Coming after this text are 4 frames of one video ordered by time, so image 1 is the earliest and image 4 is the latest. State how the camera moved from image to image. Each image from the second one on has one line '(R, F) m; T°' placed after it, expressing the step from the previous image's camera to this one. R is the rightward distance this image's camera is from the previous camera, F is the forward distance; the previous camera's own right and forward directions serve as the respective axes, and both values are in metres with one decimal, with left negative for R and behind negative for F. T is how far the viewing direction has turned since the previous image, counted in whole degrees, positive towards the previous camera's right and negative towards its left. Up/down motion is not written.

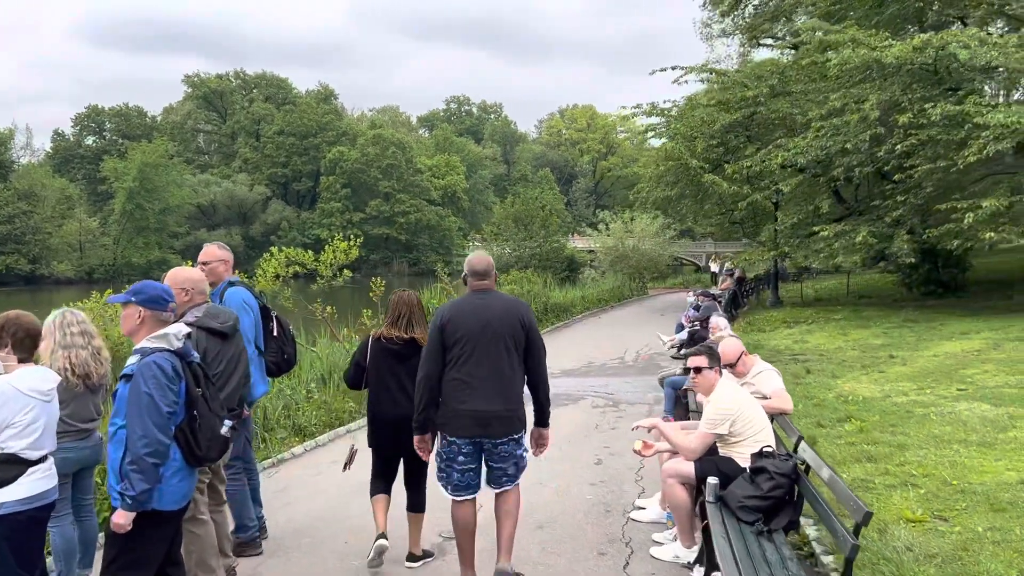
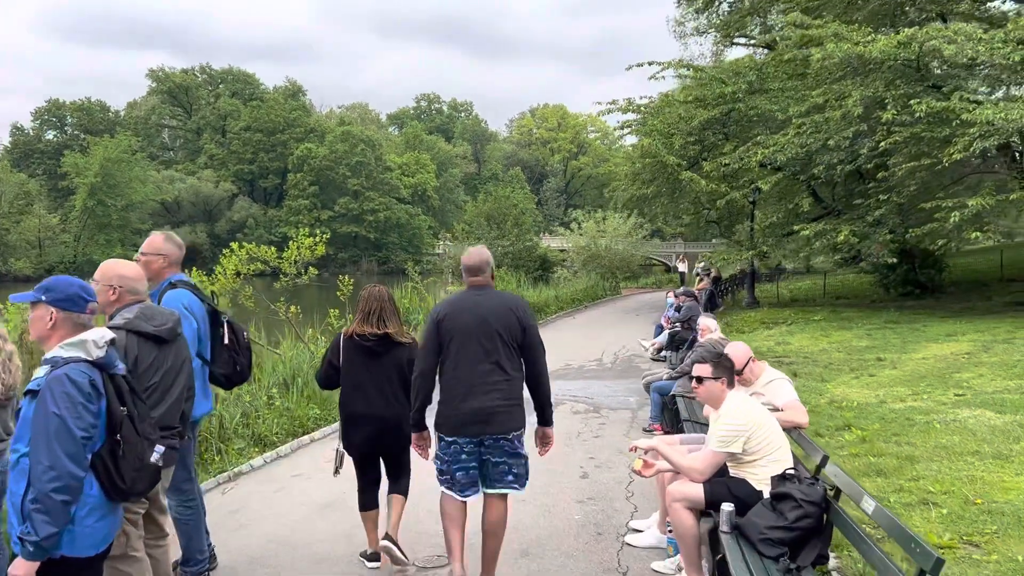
(-0.1, +0.5) m; +2°
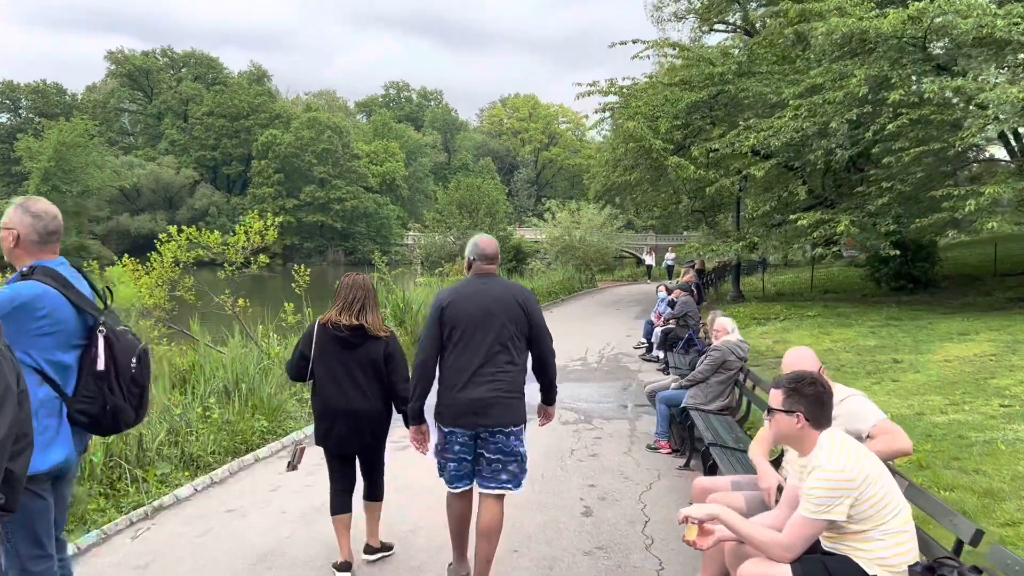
(-0.1, +1.2) m; +2°
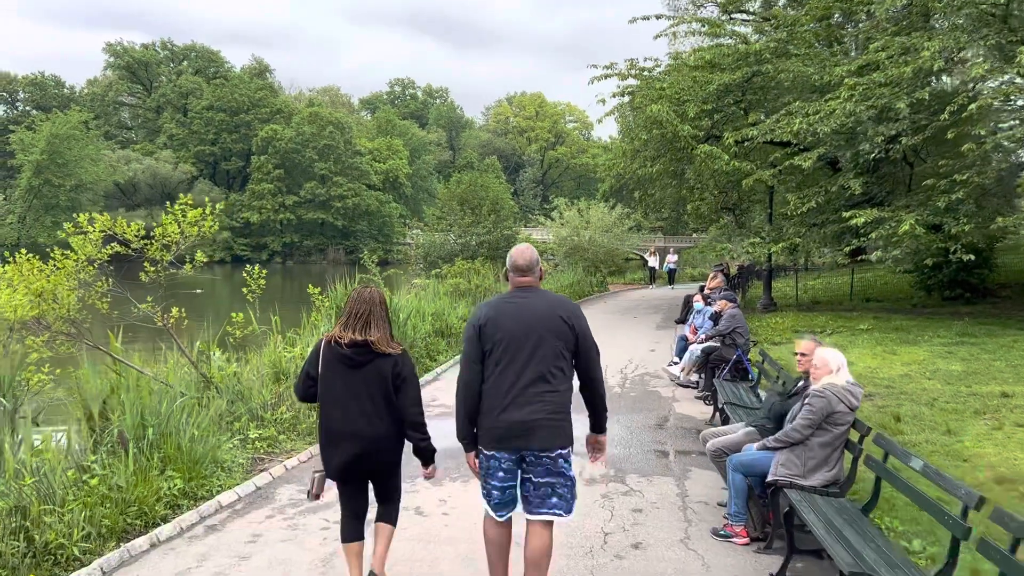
(0.0, +2.1) m; 0°
